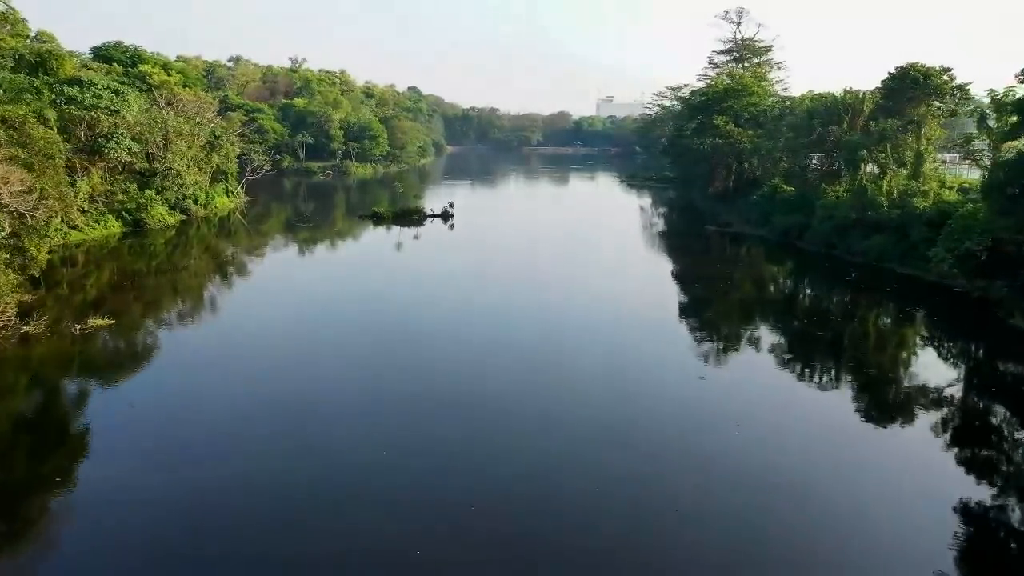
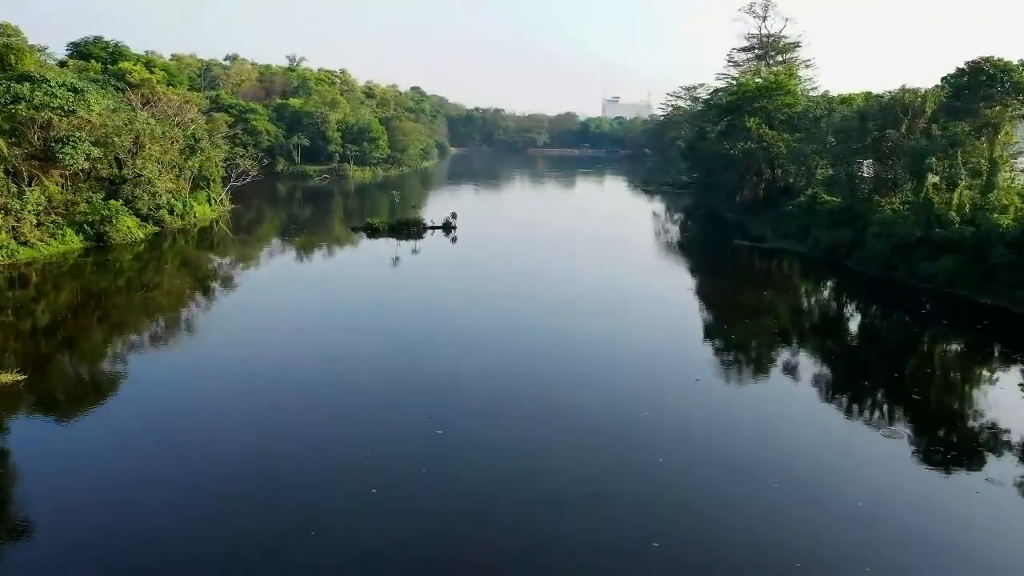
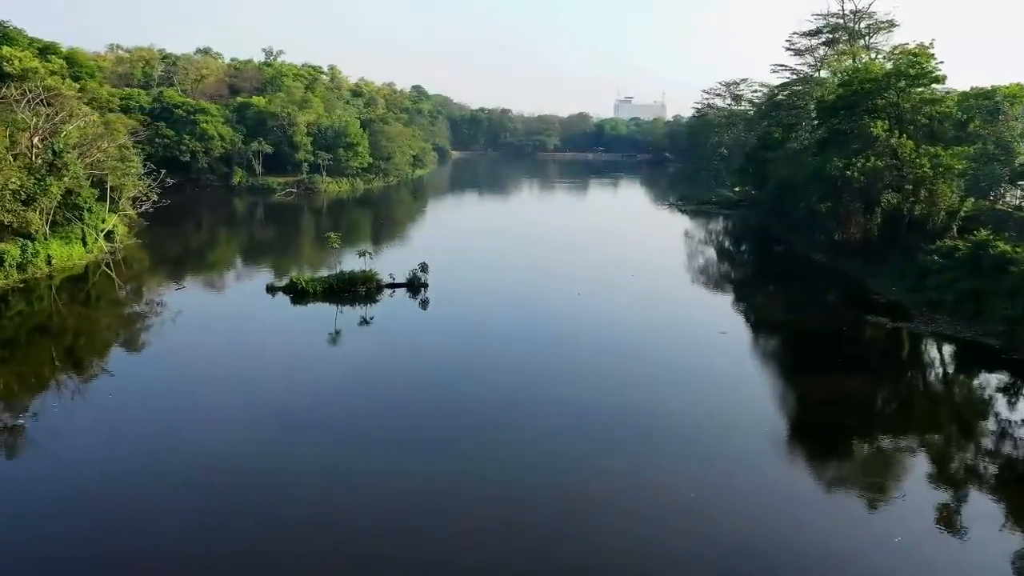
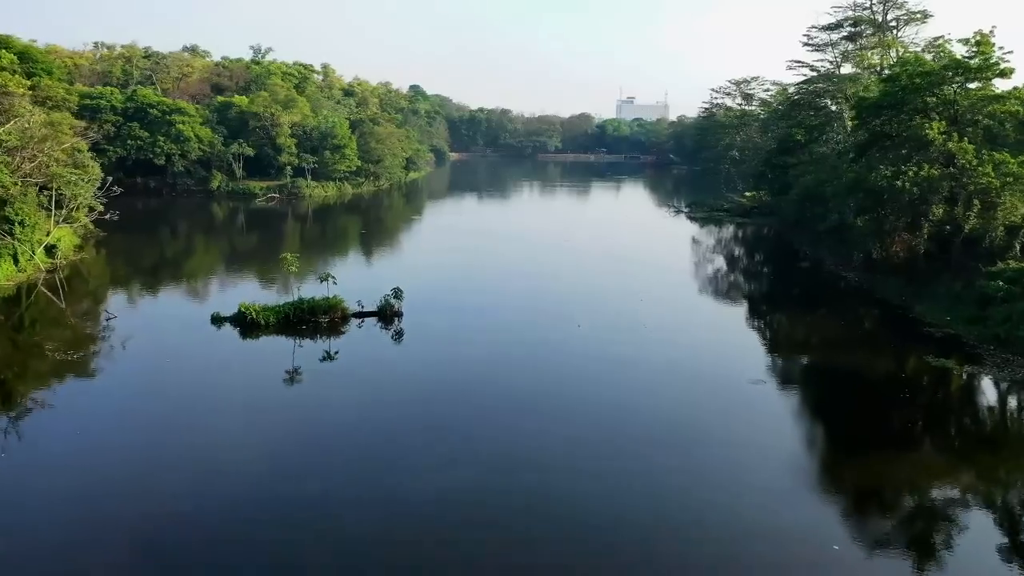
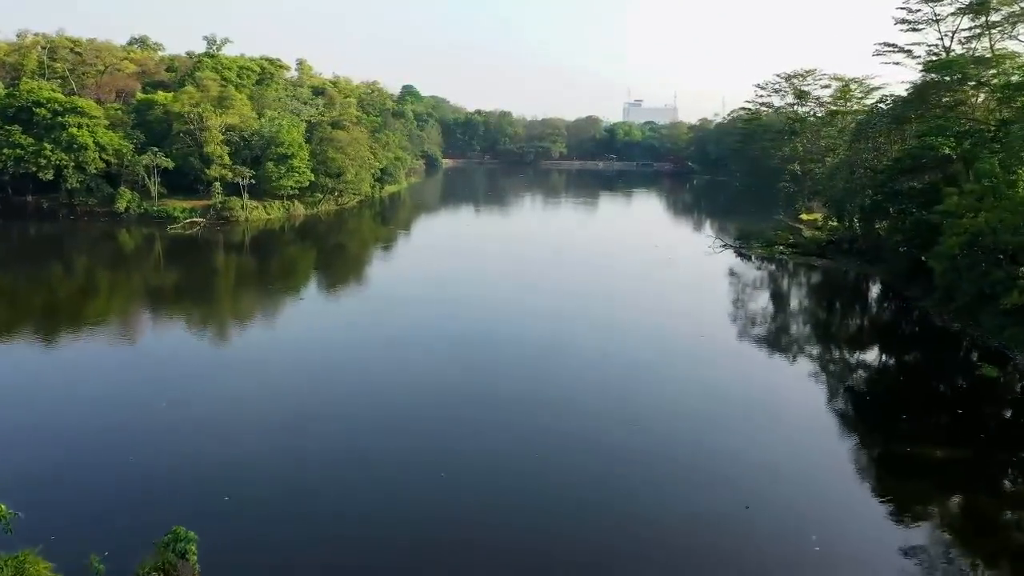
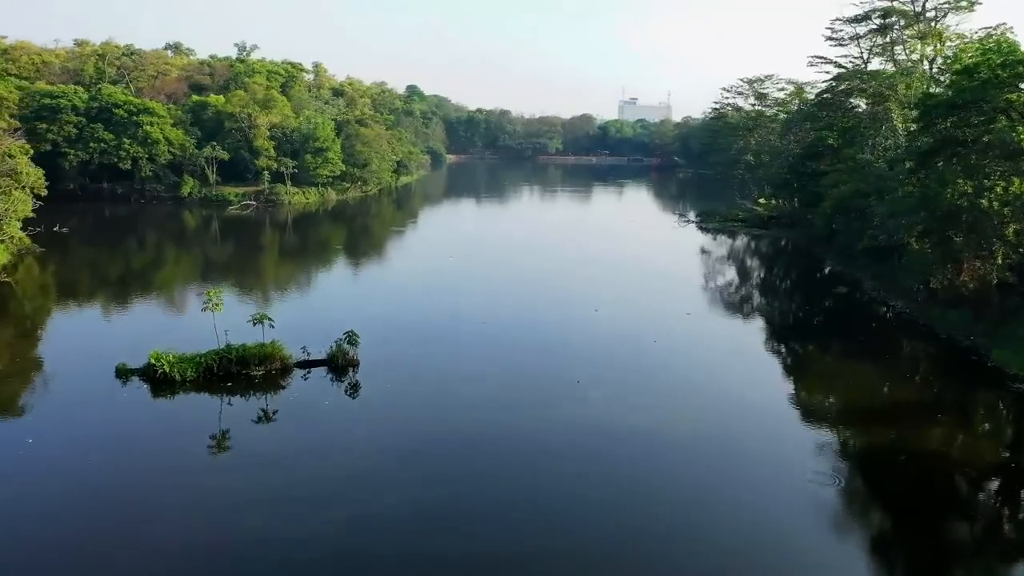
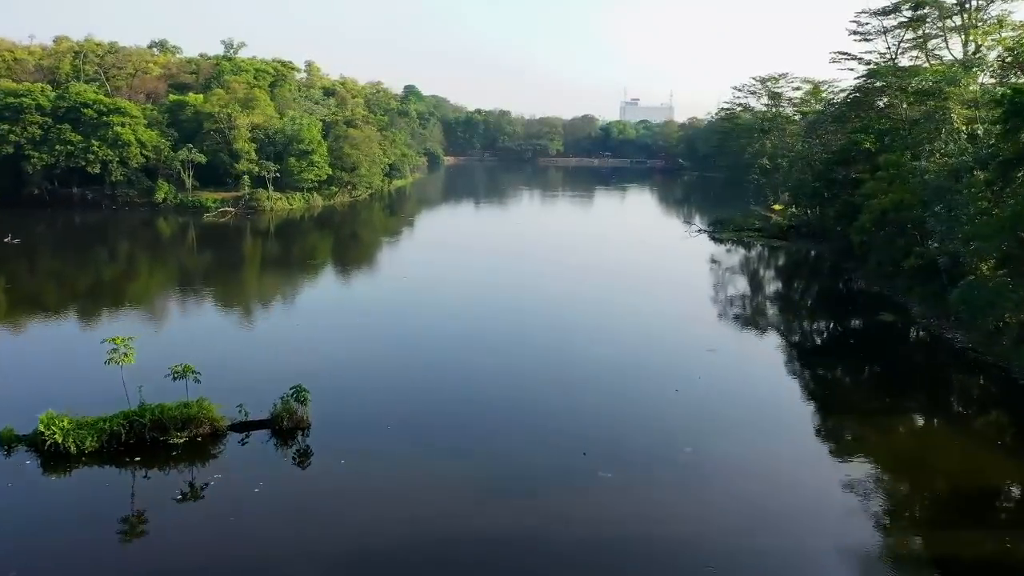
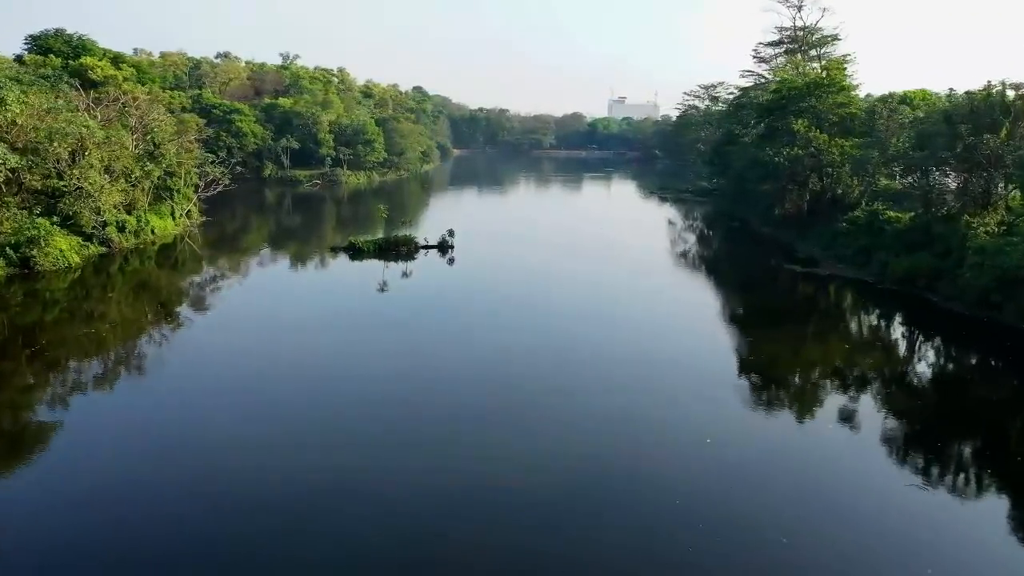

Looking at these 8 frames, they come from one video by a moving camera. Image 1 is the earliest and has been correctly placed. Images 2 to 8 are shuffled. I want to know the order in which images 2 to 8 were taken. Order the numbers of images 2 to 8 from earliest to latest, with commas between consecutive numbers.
2, 8, 3, 4, 6, 7, 5
